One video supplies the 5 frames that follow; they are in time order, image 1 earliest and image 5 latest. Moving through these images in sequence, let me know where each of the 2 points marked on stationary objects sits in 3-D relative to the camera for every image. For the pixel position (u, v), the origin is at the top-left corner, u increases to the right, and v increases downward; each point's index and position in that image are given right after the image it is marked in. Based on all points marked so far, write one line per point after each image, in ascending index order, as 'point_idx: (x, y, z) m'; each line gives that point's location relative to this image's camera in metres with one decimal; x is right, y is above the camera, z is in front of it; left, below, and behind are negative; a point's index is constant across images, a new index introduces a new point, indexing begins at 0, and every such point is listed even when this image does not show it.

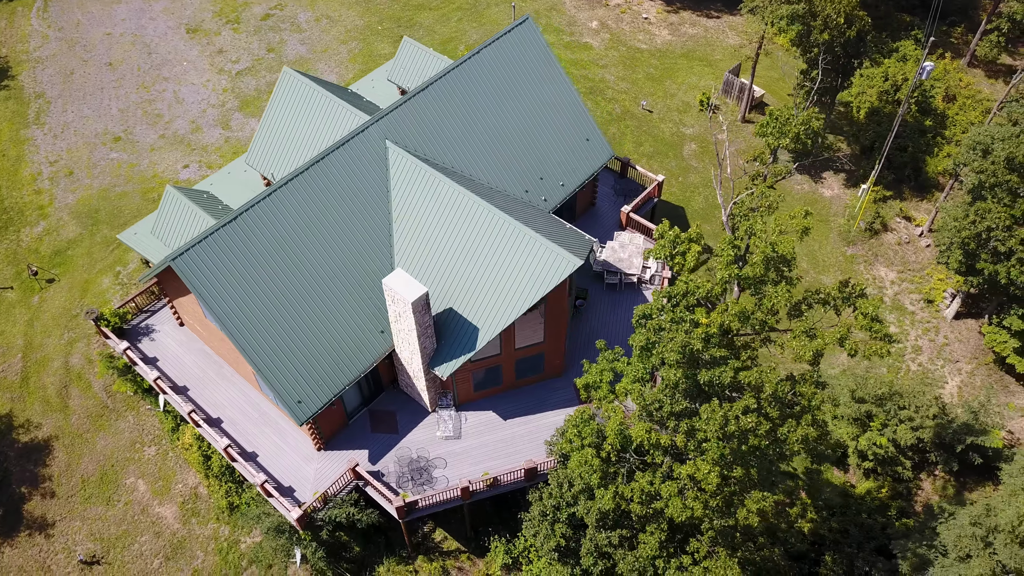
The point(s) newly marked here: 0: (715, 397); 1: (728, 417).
0: (+4.3, -2.3, +17.5) m
1: (+4.3, -2.6, +16.8) m
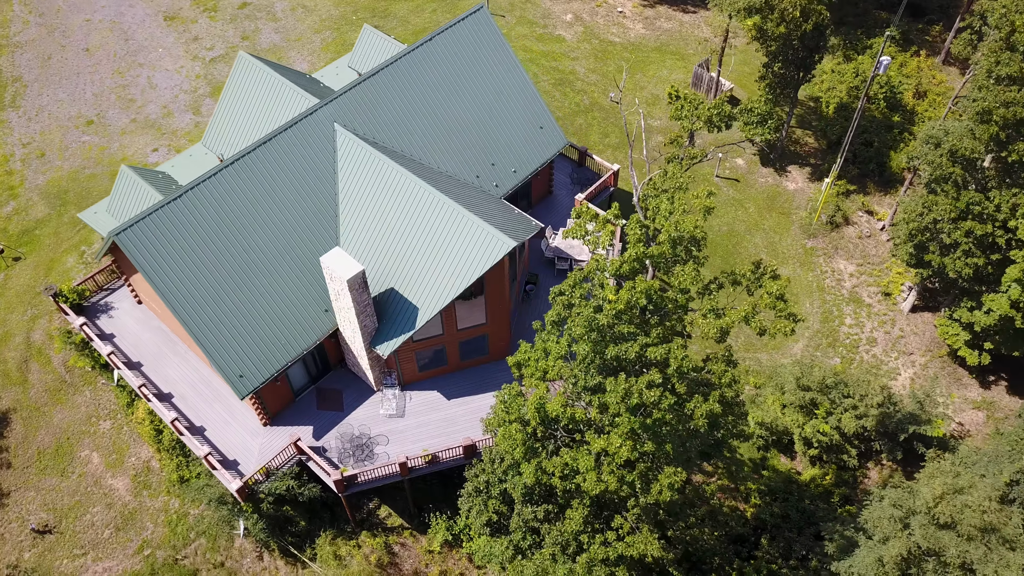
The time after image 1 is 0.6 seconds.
0: (+2.5, -1.8, +17.9) m
1: (+2.4, -2.1, +17.3) m
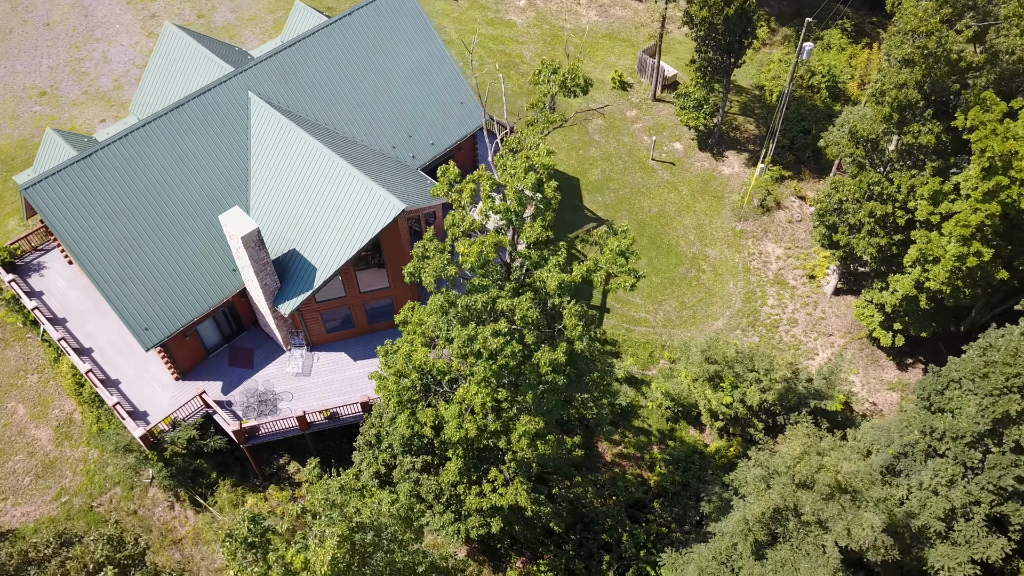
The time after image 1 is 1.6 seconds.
0: (-0.7, -0.8, +18.8) m
1: (-0.8, -1.1, +18.2) m
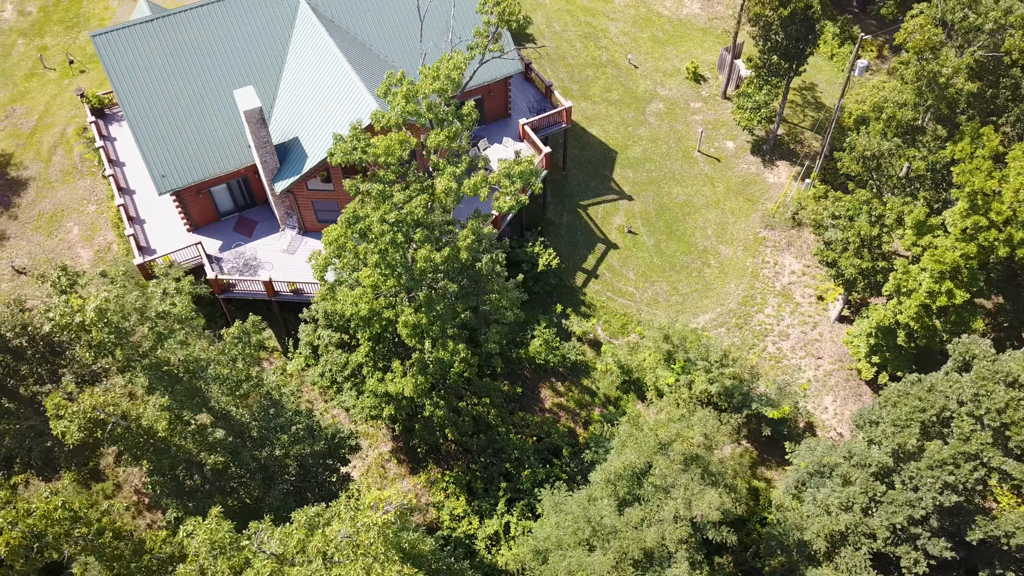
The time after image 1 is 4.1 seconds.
0: (-3.3, +1.9, +21.0) m
1: (-3.6, +1.7, +20.4) m
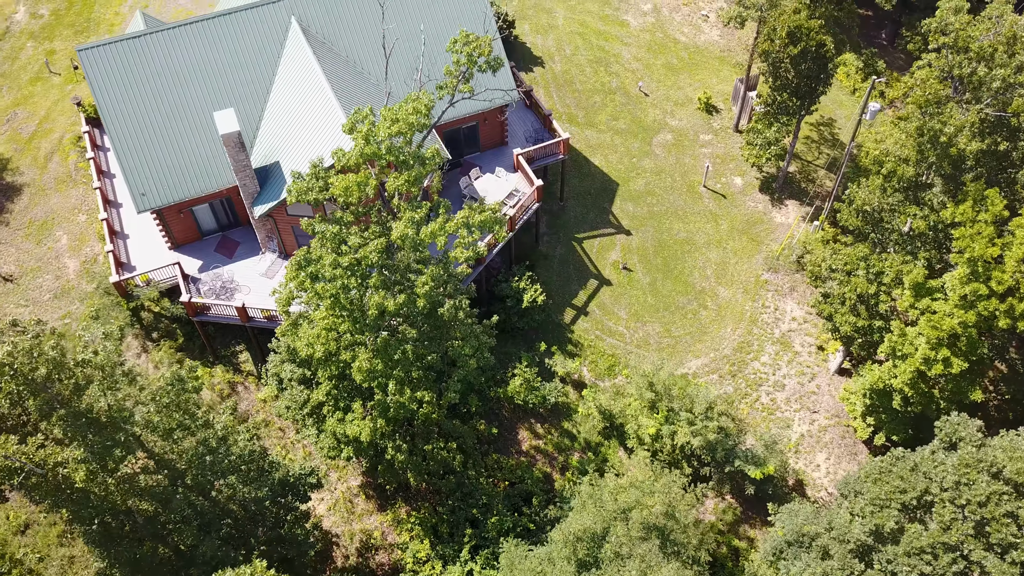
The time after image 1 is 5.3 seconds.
0: (-4.2, +0.8, +20.3) m
1: (-4.5, +0.6, +19.6) m
